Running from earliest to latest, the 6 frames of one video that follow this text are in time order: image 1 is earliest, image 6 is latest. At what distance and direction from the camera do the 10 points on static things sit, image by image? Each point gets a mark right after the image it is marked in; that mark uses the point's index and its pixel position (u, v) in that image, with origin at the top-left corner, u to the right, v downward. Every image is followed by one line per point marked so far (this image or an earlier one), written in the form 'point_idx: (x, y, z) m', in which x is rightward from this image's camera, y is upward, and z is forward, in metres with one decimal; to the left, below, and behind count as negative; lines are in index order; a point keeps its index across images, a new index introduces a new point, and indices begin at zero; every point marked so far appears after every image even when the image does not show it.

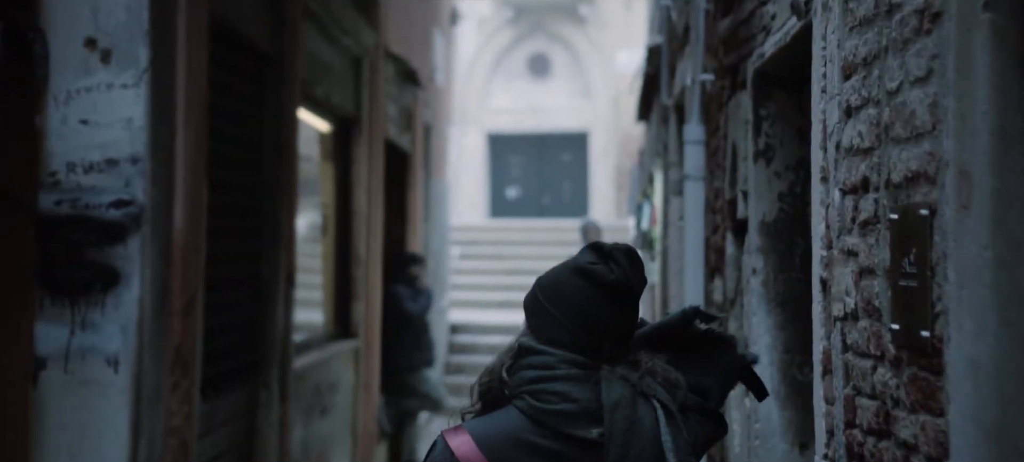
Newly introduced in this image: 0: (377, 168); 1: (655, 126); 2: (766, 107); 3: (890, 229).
0: (-1.0, +0.5, +8.1) m
1: (+1.1, +0.8, +8.7) m
2: (+0.8, +0.4, +3.7) m
3: (+0.8, 0.0, +2.3) m
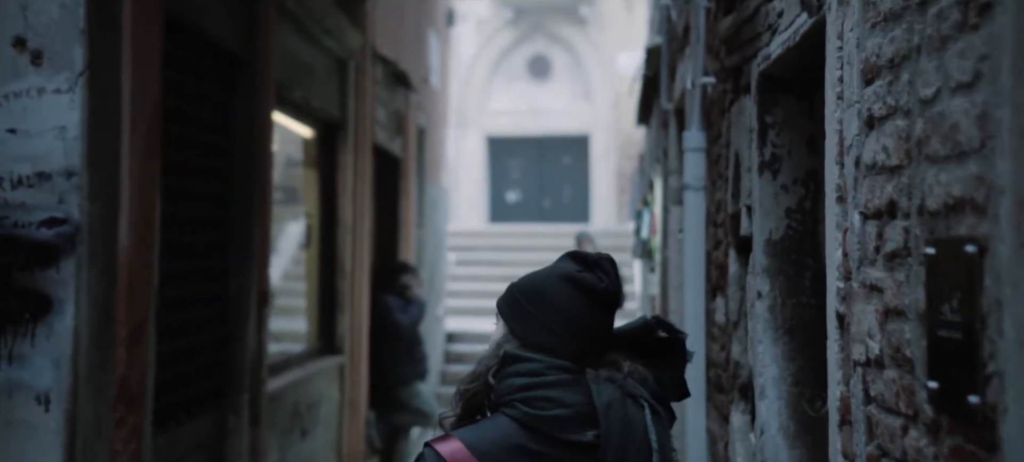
0: (-1.0, +0.4, +7.8) m
1: (+1.1, +0.7, +8.3) m
2: (+0.8, +0.4, +3.4) m
3: (+0.7, -0.1, +2.0) m
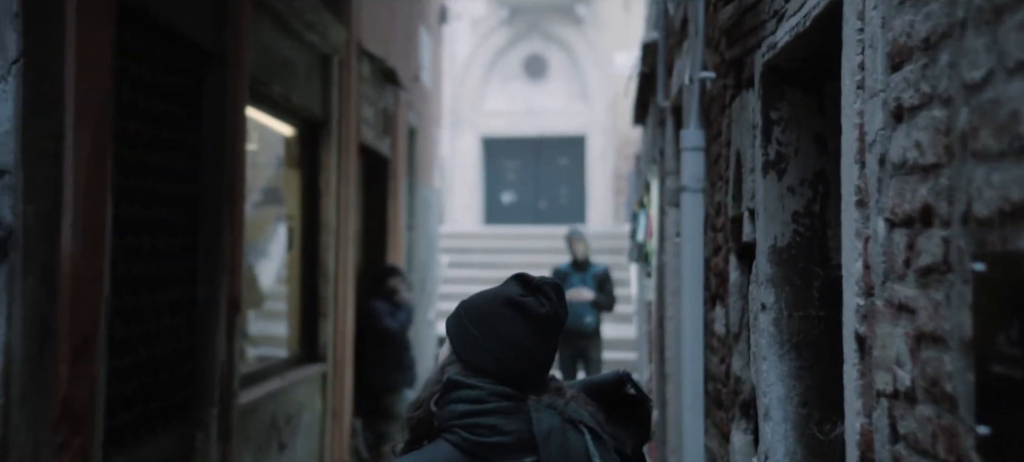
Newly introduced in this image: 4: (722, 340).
0: (-1.1, +0.4, +7.5) m
1: (+1.0, +0.7, +8.1) m
2: (+0.7, +0.3, +3.1) m
3: (+0.7, -0.1, +1.7) m
4: (+0.8, -0.4, +4.1) m
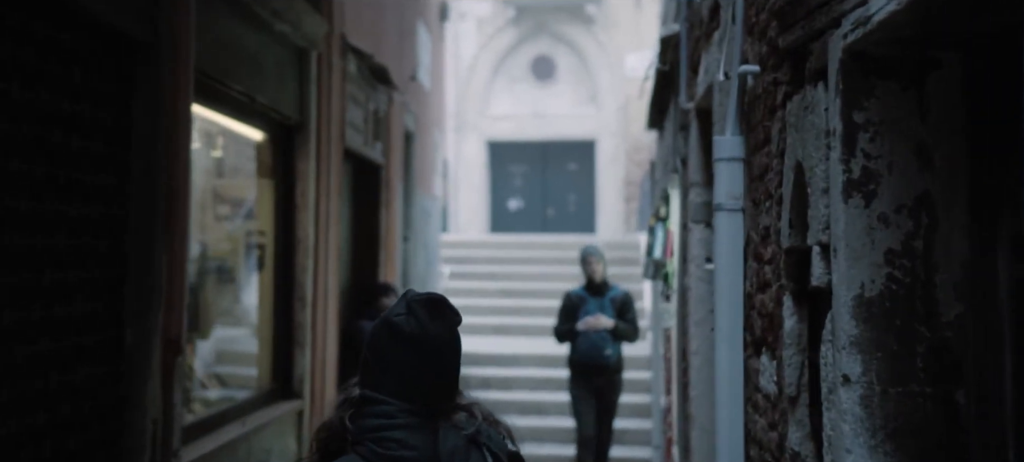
0: (-1.1, +0.3, +6.7) m
1: (+1.0, +0.6, +7.2) m
2: (+0.7, +0.2, +2.3) m
3: (+0.6, -0.2, +0.8) m
4: (+0.8, -0.5, +3.2) m
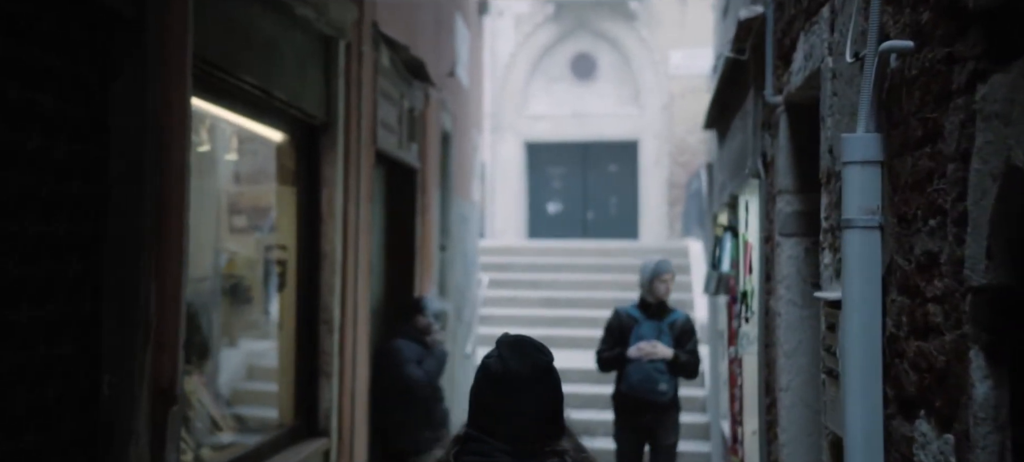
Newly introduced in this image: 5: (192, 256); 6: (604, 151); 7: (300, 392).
0: (-0.8, +0.2, +5.9) m
1: (+1.3, +0.6, +6.4) m
2: (+0.9, +0.2, +1.4) m
3: (+0.7, -0.2, 0.0) m
4: (+0.9, -0.6, +2.4) m
5: (-1.3, -0.1, +4.4) m
6: (+1.5, +1.3, +17.7) m
7: (-1.0, -0.8, +5.5) m
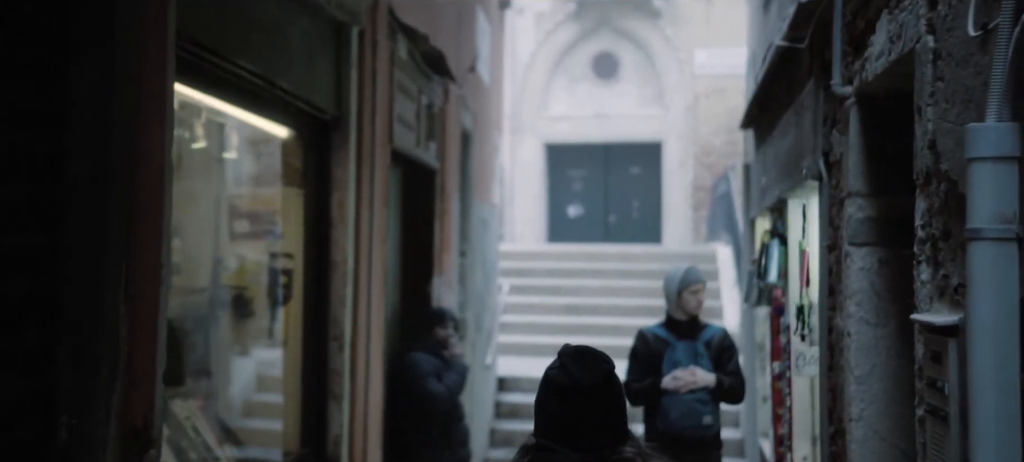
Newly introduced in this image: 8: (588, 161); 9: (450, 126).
0: (-0.7, +0.2, +5.4) m
1: (+1.5, +0.5, +5.8) m
2: (+0.9, +0.2, +0.9) m
3: (+0.8, -0.2, -0.5) m
4: (+1.0, -0.6, +1.8) m
5: (-1.1, -0.1, +3.9) m
6: (+1.8, +1.2, +17.1) m
7: (-0.9, -0.8, +4.9) m
8: (+1.2, +1.1, +17.1) m
9: (-0.4, +0.7, +7.6) m
